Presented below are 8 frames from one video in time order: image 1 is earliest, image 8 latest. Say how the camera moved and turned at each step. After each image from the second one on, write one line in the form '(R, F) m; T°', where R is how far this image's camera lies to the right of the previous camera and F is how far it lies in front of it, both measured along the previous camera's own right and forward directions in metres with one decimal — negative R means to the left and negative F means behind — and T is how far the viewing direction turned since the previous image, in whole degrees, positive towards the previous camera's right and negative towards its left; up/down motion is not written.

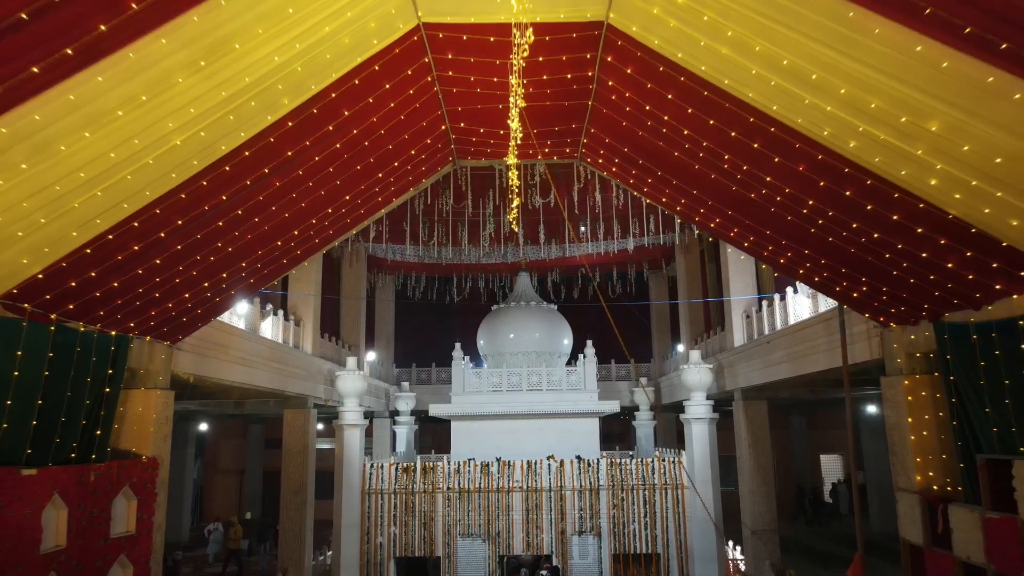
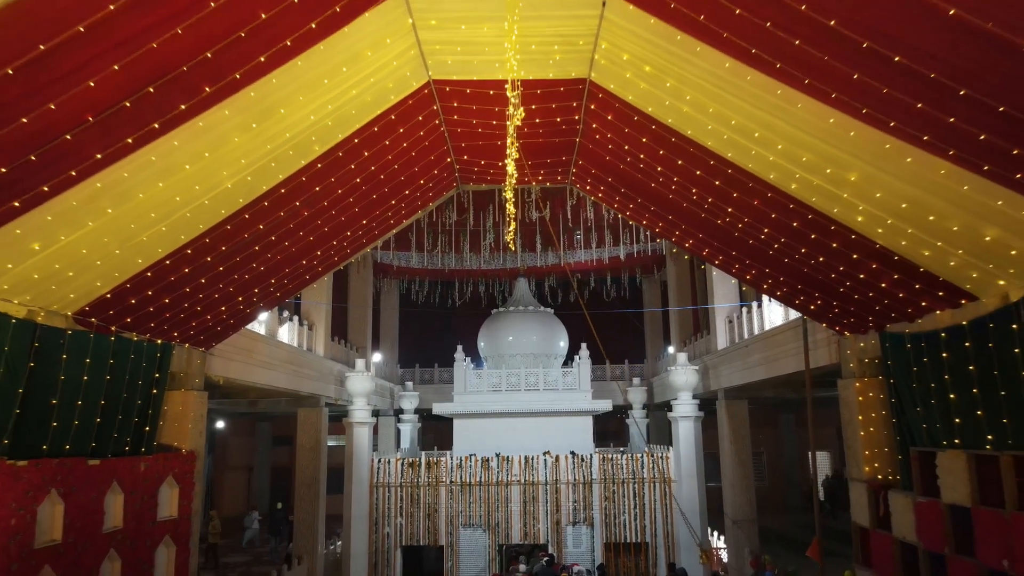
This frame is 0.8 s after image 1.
(0.0, -0.7) m; 0°
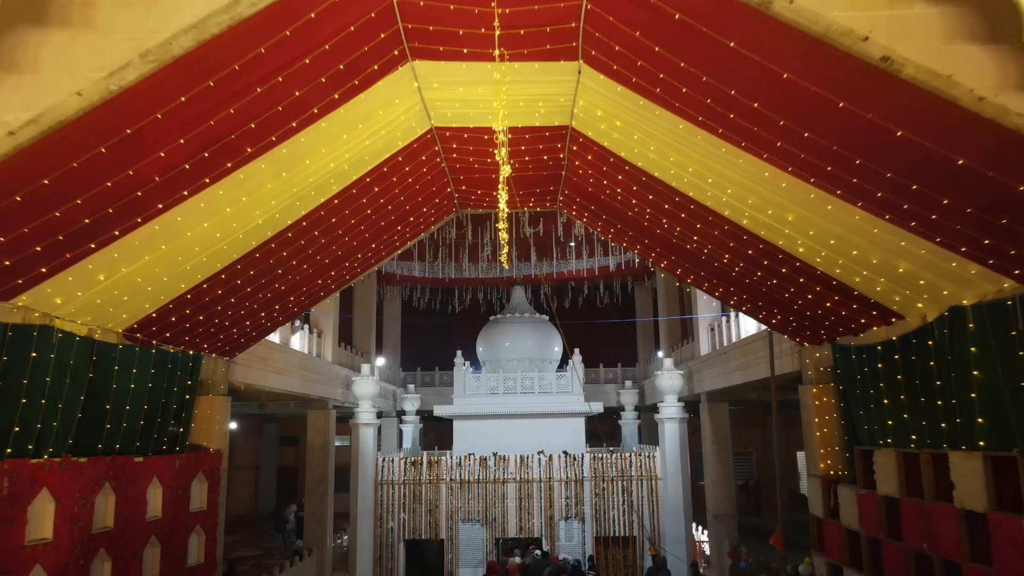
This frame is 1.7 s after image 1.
(+0.1, -0.7) m; 0°
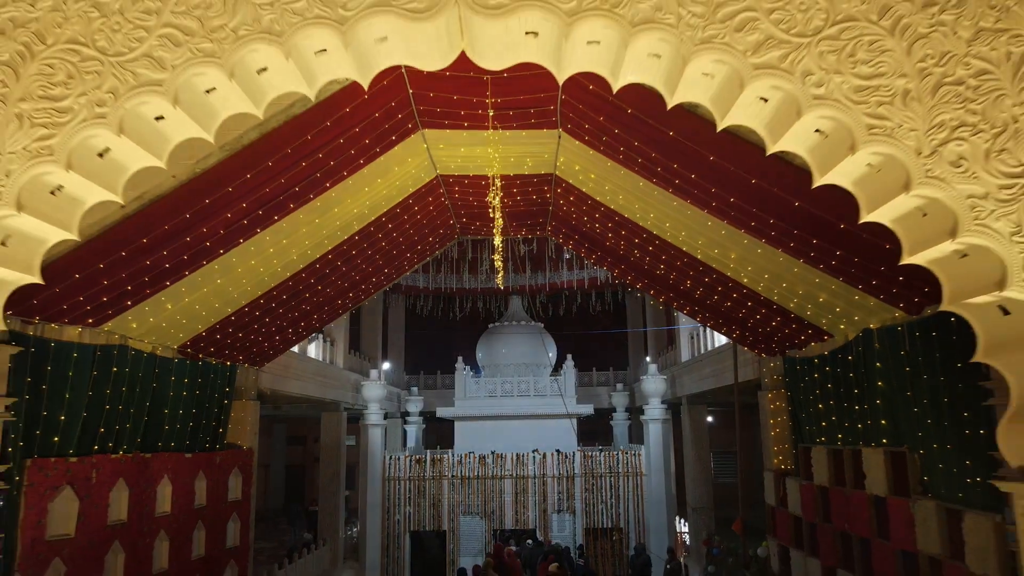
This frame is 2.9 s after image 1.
(+0.1, -1.0) m; 0°
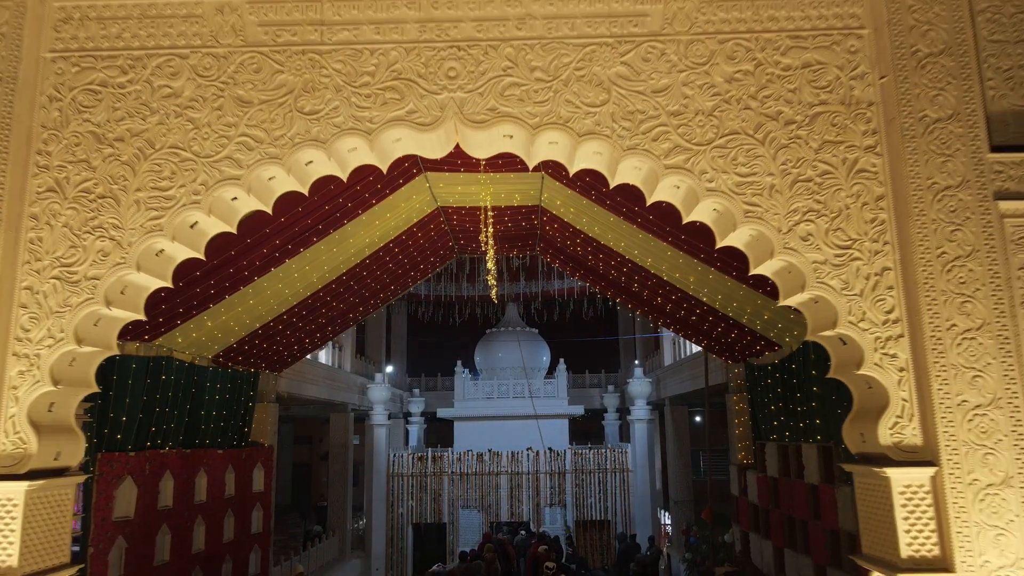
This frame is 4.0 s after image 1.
(+0.1, -0.9) m; 0°
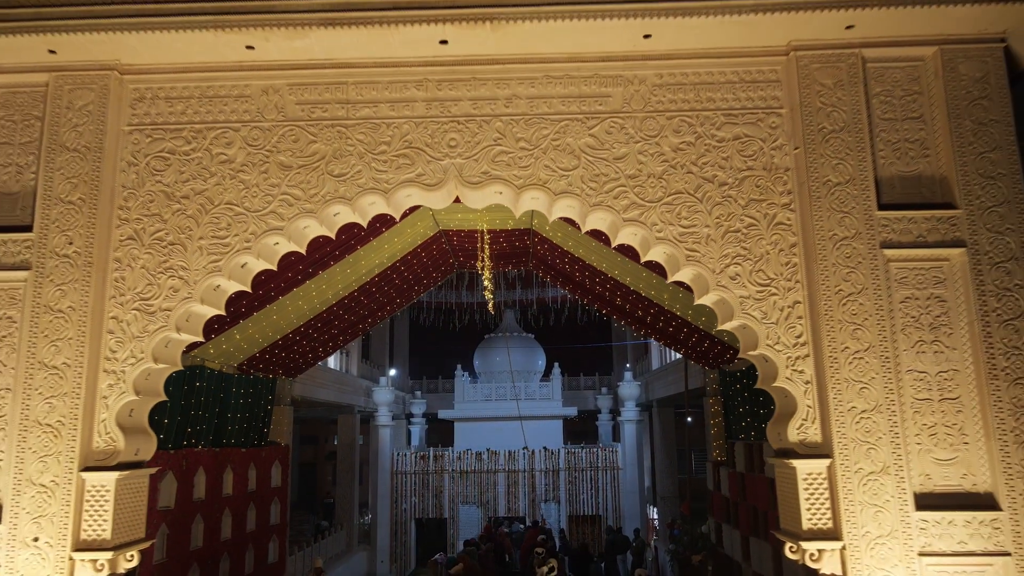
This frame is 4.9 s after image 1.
(+0.1, -0.8) m; 0°
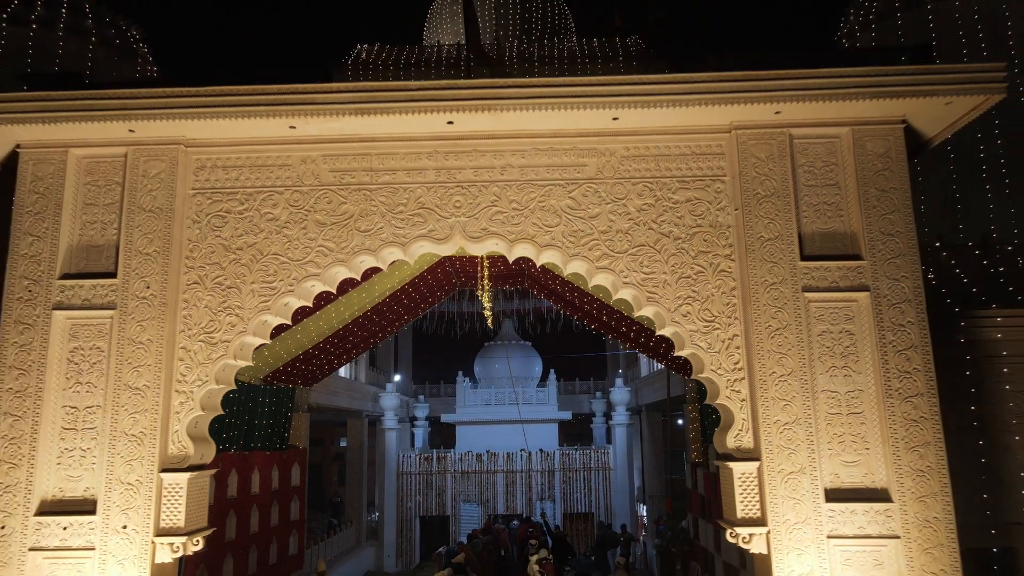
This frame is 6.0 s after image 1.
(0.0, -0.9) m; 0°
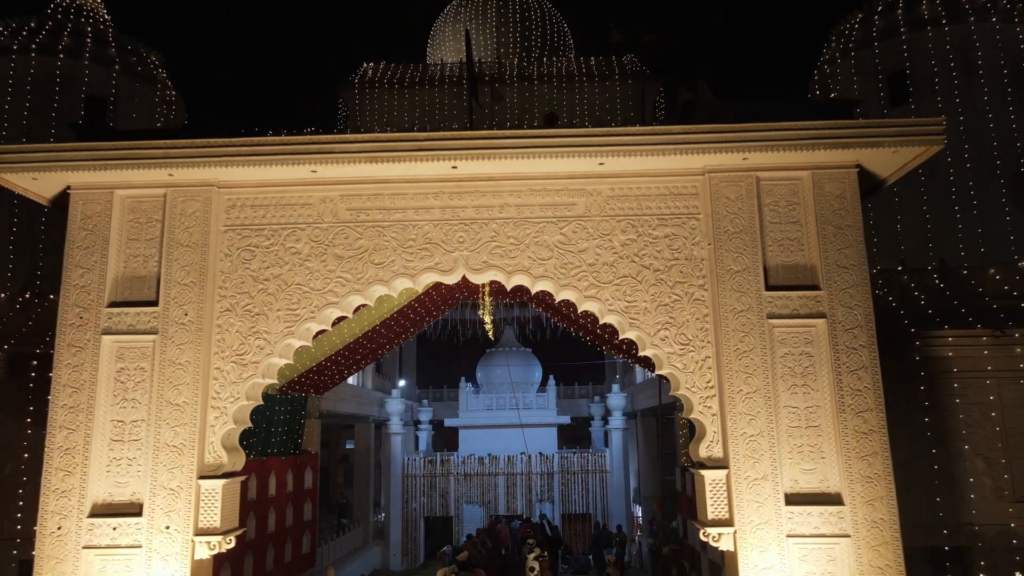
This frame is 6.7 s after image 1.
(0.0, -0.6) m; 0°
